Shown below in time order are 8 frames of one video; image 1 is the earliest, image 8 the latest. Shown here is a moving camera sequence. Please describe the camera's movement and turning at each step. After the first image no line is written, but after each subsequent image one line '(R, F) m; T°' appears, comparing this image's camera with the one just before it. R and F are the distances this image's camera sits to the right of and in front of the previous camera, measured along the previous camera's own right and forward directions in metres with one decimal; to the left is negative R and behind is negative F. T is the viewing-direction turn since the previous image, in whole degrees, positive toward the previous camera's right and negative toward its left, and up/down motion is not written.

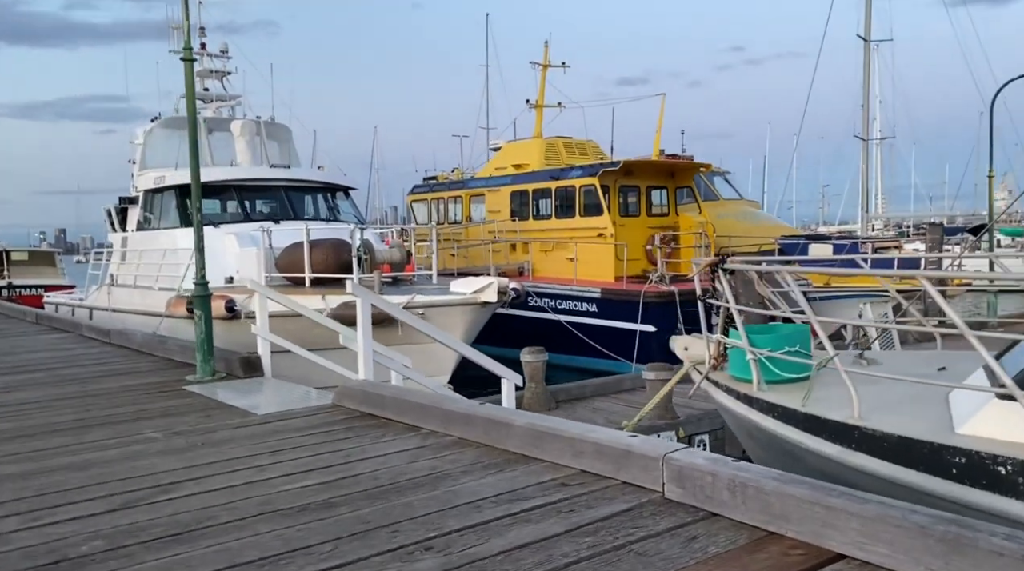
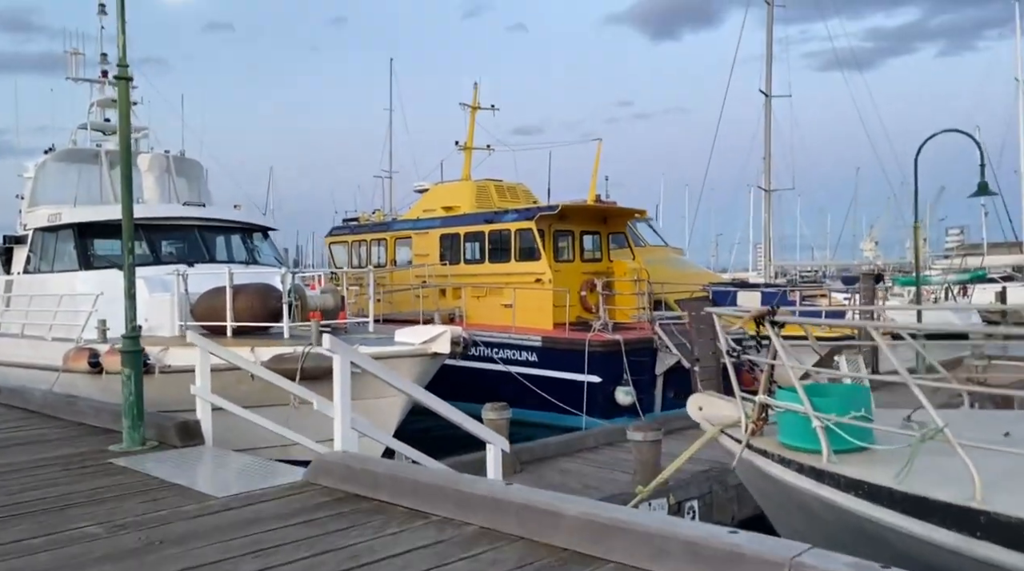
(-0.5, +0.8) m; +6°
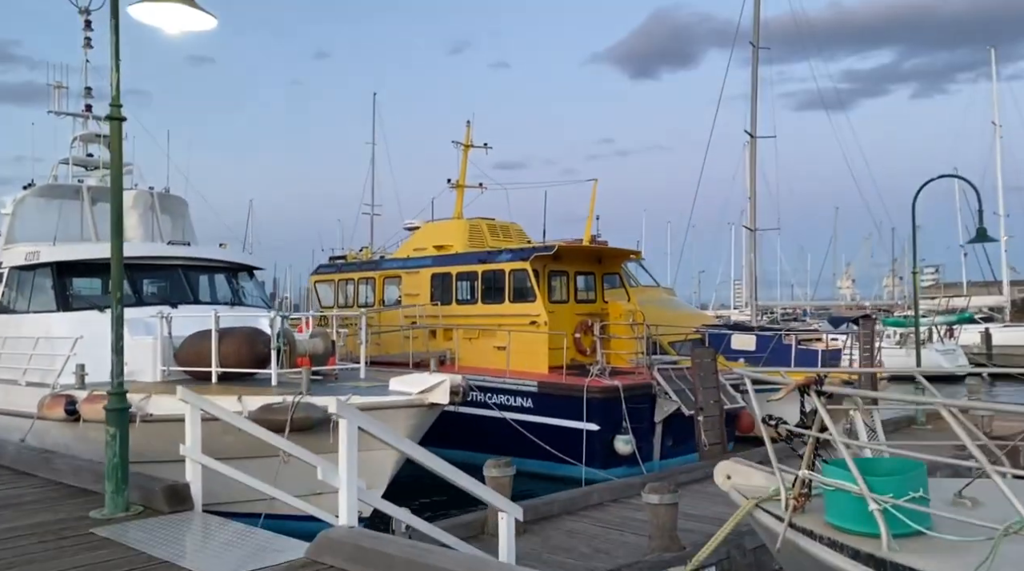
(-0.2, +0.3) m; +1°
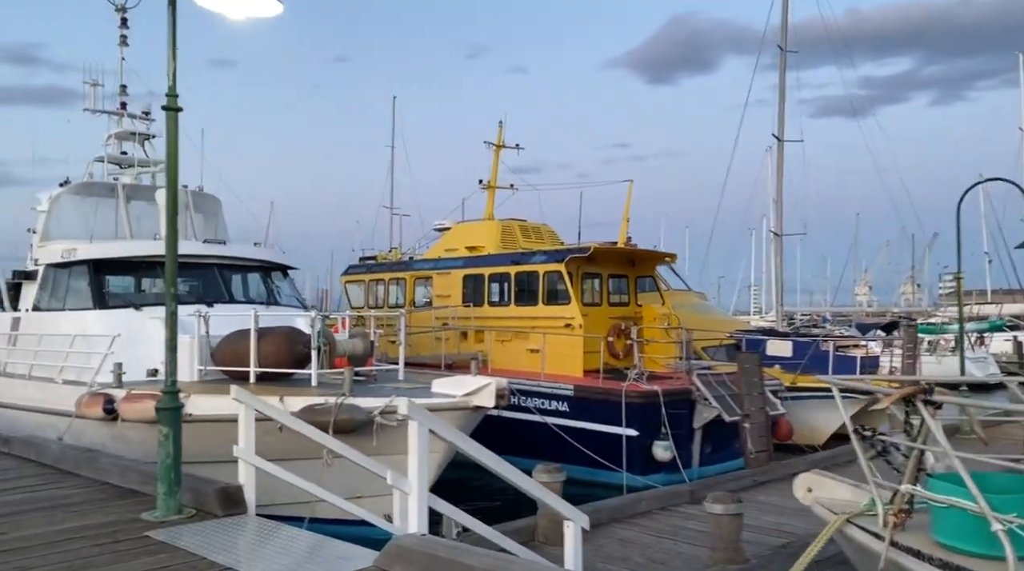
(-0.3, +0.2) m; -1°
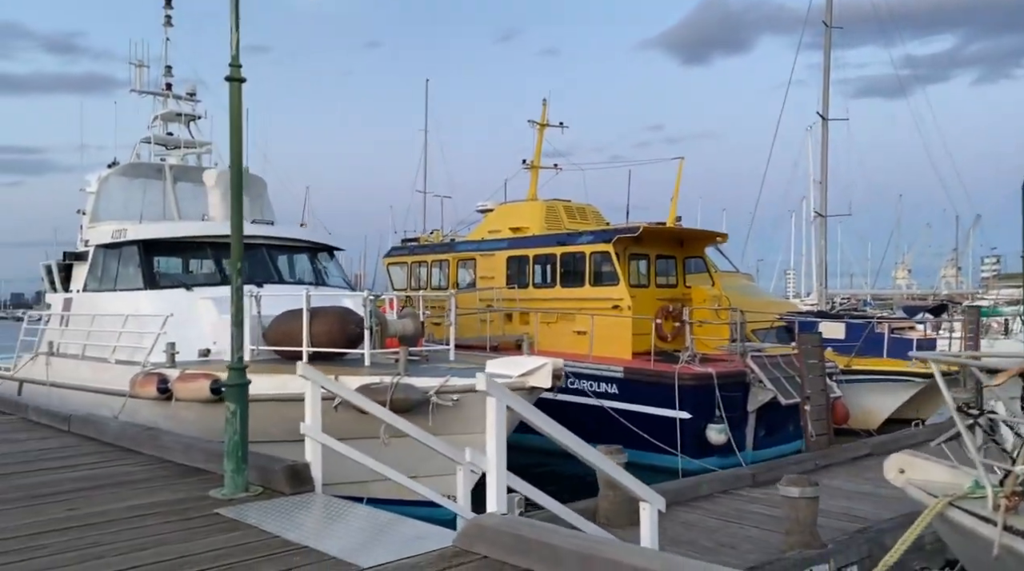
(-0.2, +0.1) m; -2°
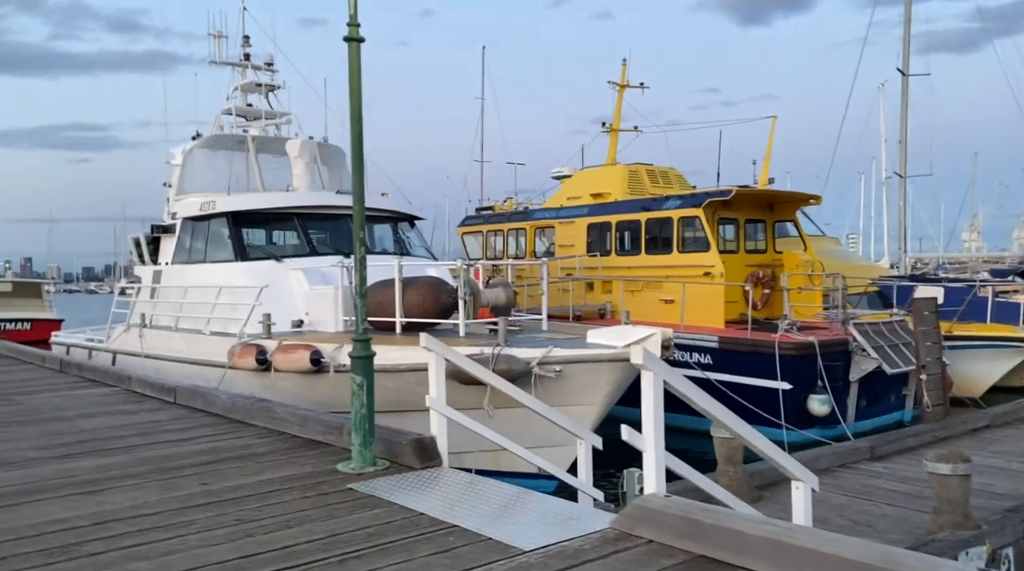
(-0.4, +0.2) m; -3°
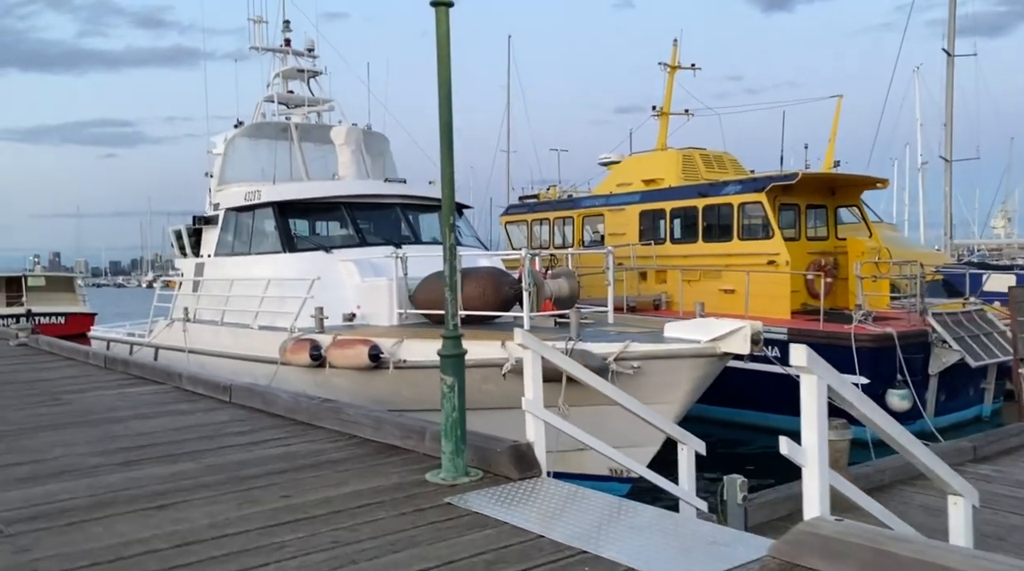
(-0.4, +0.5) m; -1°
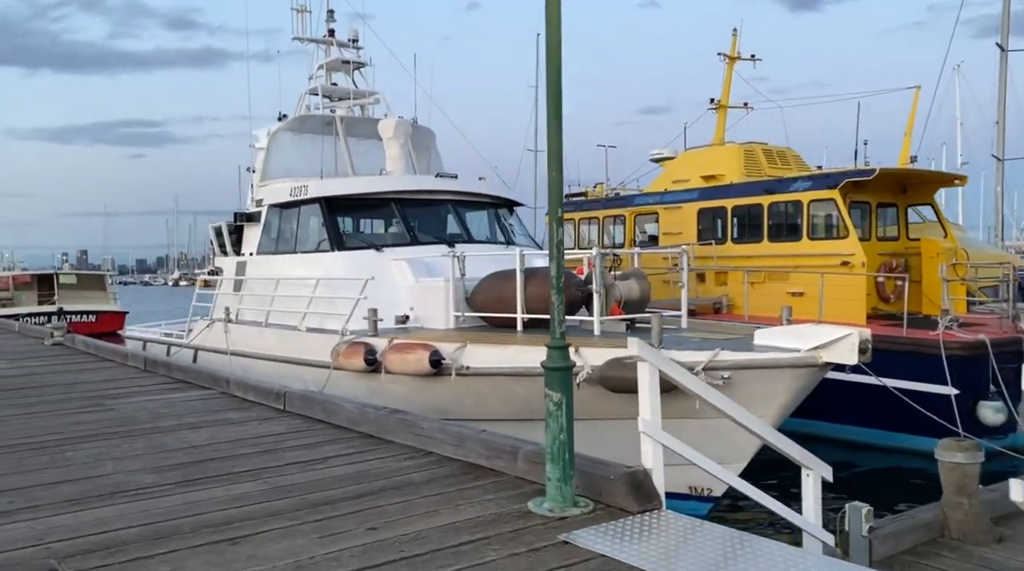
(-0.4, +0.6) m; -1°
